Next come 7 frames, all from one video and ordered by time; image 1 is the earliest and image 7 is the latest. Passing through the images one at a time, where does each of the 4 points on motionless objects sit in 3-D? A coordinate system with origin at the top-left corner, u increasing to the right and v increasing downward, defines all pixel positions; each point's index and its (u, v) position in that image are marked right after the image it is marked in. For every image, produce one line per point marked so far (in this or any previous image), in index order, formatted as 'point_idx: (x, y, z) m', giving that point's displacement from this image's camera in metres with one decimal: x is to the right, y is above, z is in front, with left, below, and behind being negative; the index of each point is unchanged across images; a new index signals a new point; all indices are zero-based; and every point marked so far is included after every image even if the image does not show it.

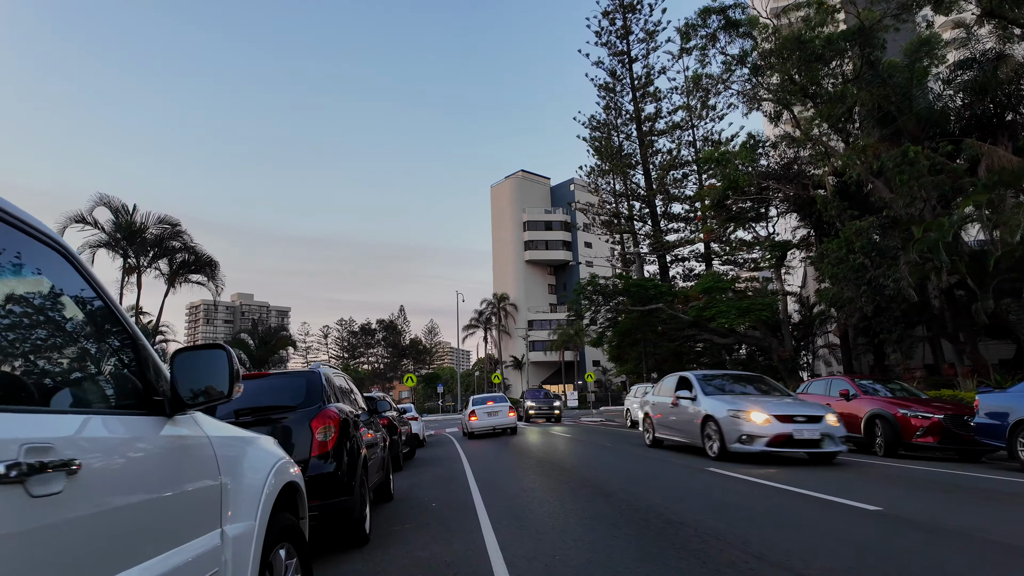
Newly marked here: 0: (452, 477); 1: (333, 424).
0: (-1.0, -3.0, +10.5) m
1: (-1.5, -1.1, +5.4) m
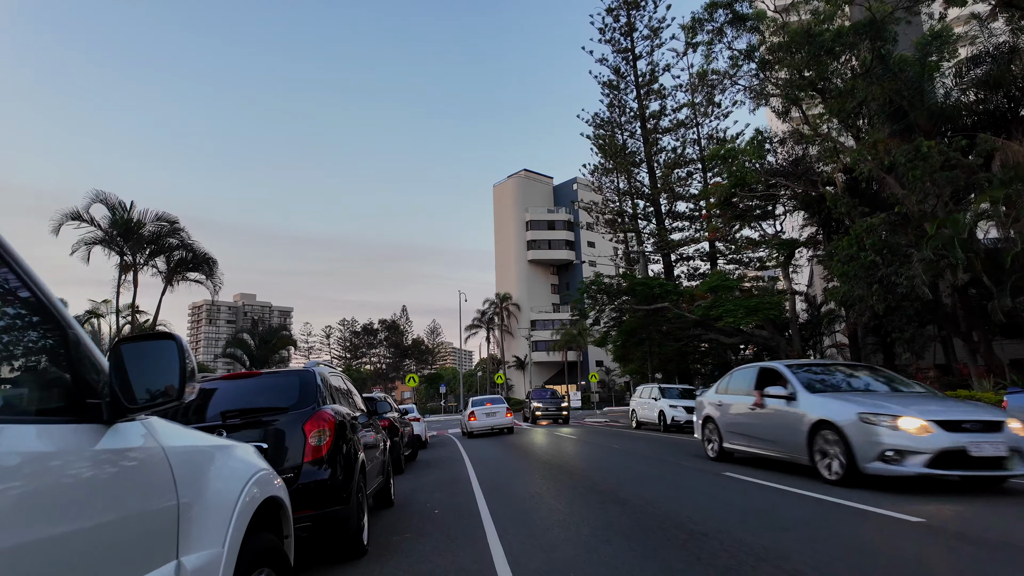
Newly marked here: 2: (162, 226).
0: (-0.9, -3.0, +10.1) m
1: (-1.4, -1.1, +5.0) m
2: (-9.0, +1.6, +16.9) m
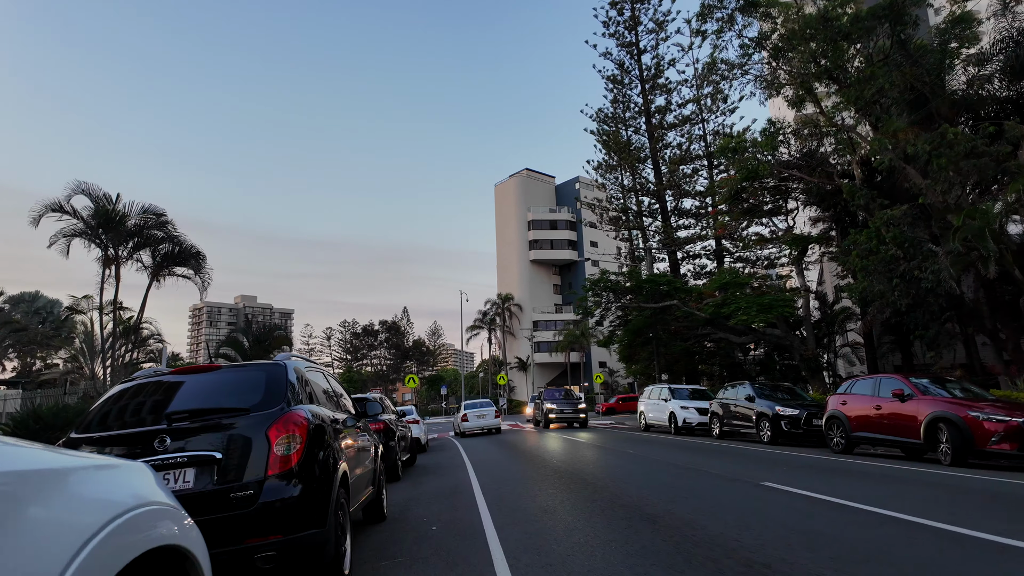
0: (-0.8, -2.8, +9.2) m
1: (-1.3, -0.9, +4.1) m
2: (-8.9, +1.7, +16.0) m
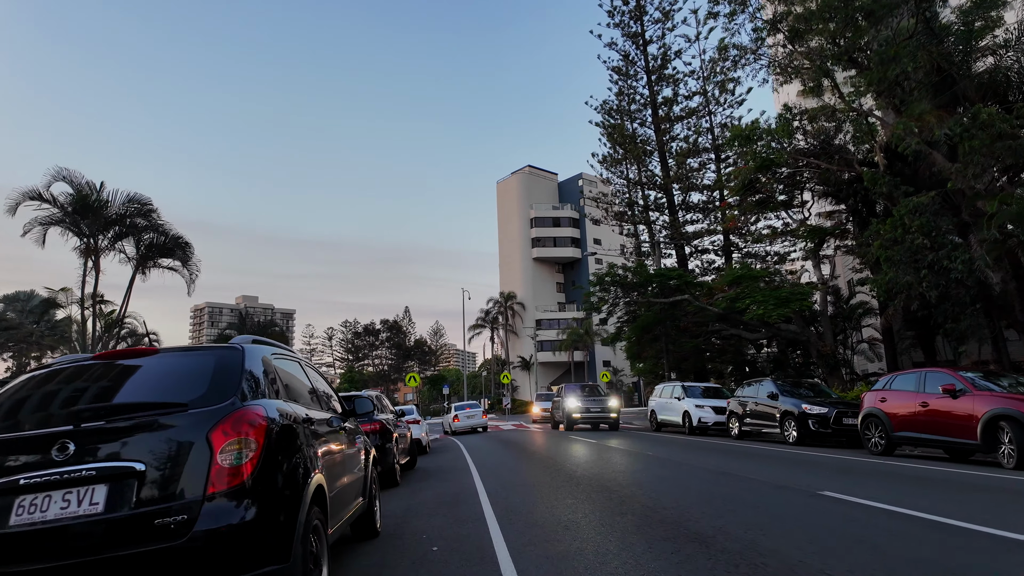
0: (-0.6, -2.6, +8.2) m
1: (-1.2, -0.7, +3.1) m
2: (-8.7, +1.9, +15.0) m
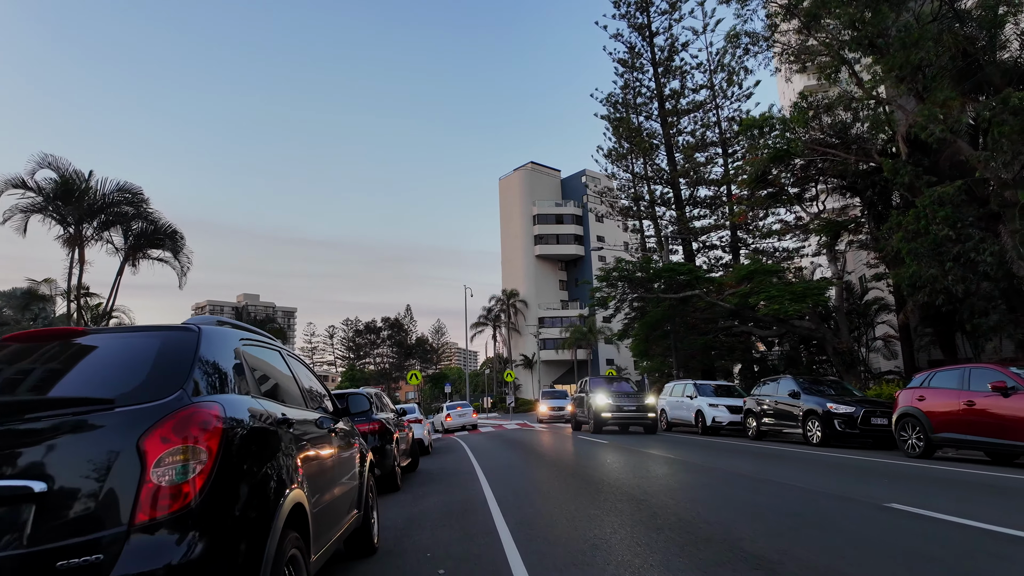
0: (-0.5, -2.5, +7.5) m
1: (-1.1, -0.6, +2.3) m
2: (-8.6, +2.1, +14.3) m
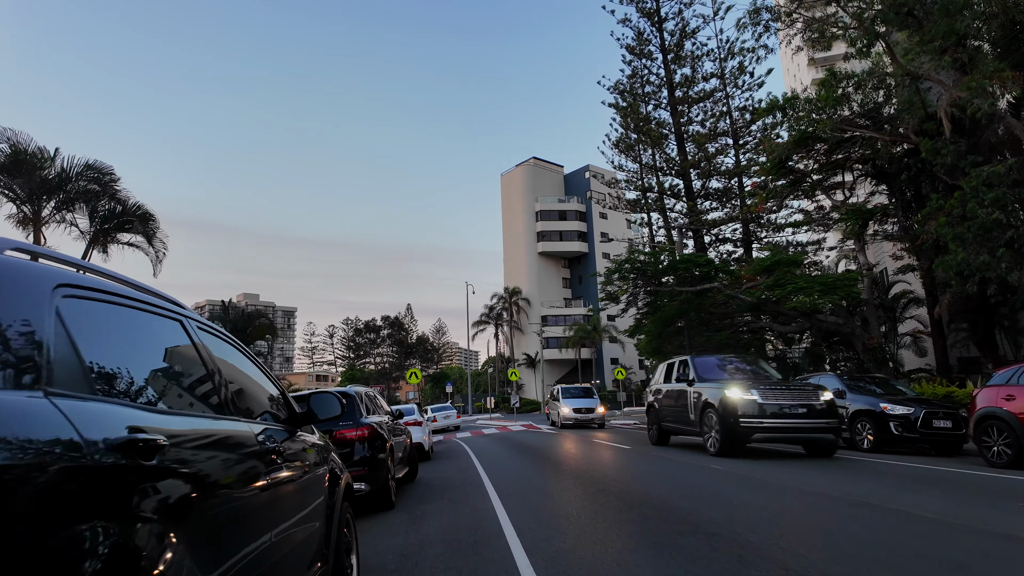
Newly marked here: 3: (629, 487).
0: (-0.3, -2.2, +6.0) m
1: (-0.9, -0.3, +0.9) m
2: (-8.4, +2.3, +12.8) m
3: (+1.3, -2.3, +7.8) m
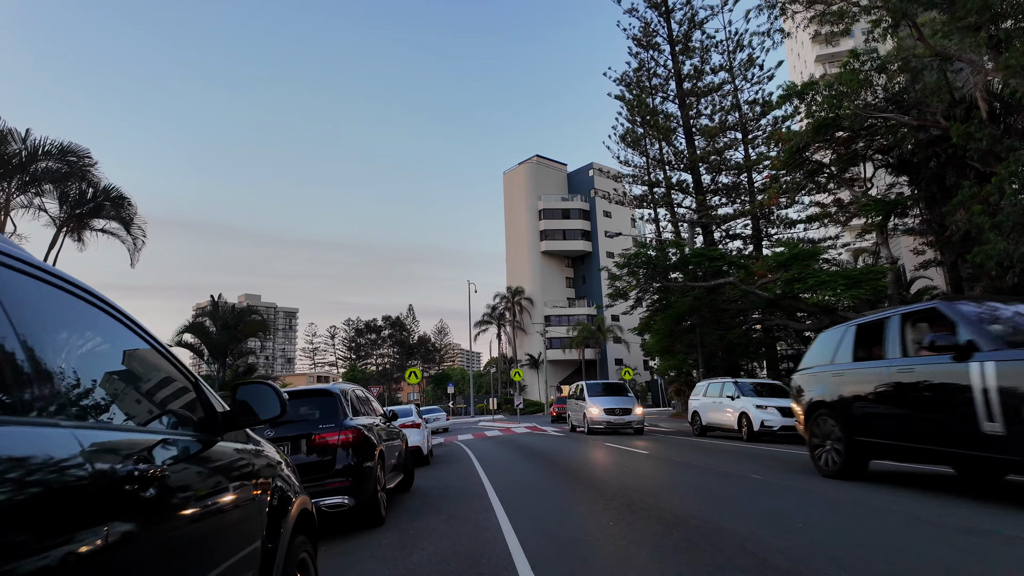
0: (-0.2, -2.0, +4.9) m
1: (-0.9, -0.1, -0.2) m
2: (-8.3, +2.5, +11.8) m
3: (+1.4, -2.1, +6.8) m
